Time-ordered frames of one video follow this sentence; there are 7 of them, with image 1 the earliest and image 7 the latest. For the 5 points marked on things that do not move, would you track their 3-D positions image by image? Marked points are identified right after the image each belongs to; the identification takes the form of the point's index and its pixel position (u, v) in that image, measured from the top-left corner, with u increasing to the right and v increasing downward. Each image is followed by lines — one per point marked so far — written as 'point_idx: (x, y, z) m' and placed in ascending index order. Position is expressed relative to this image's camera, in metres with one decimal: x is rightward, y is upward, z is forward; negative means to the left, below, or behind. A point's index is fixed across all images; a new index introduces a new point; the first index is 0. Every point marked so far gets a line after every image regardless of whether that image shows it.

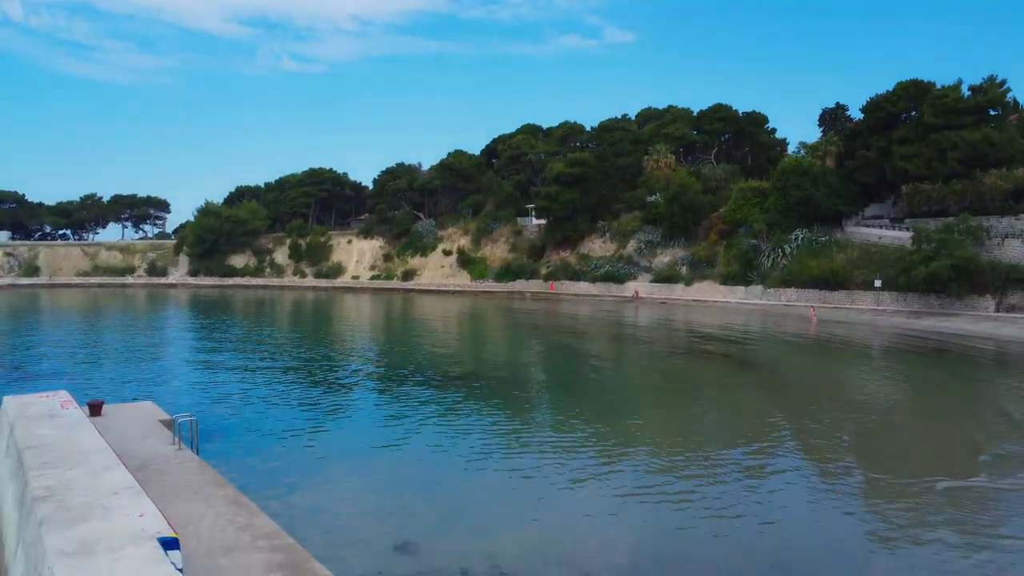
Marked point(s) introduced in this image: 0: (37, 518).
0: (-4.6, -2.2, +7.7) m
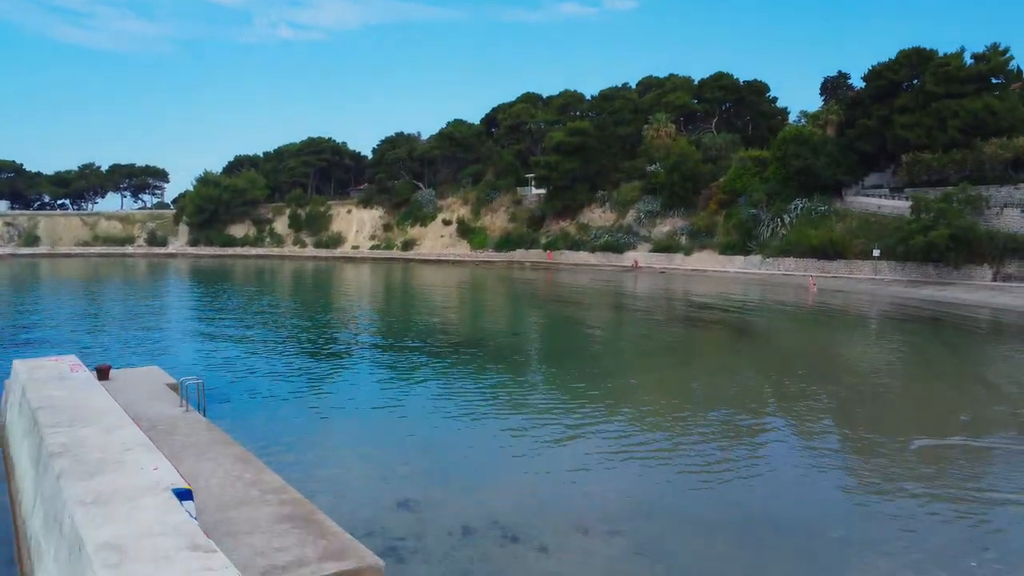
0: (-4.6, -1.8, +8.0) m
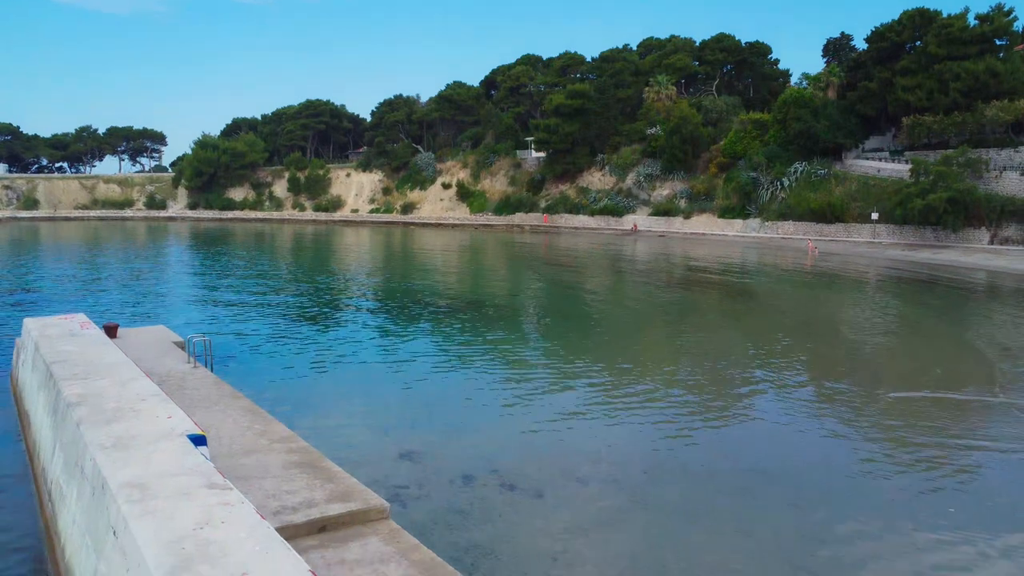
0: (-4.6, -1.4, +8.4) m
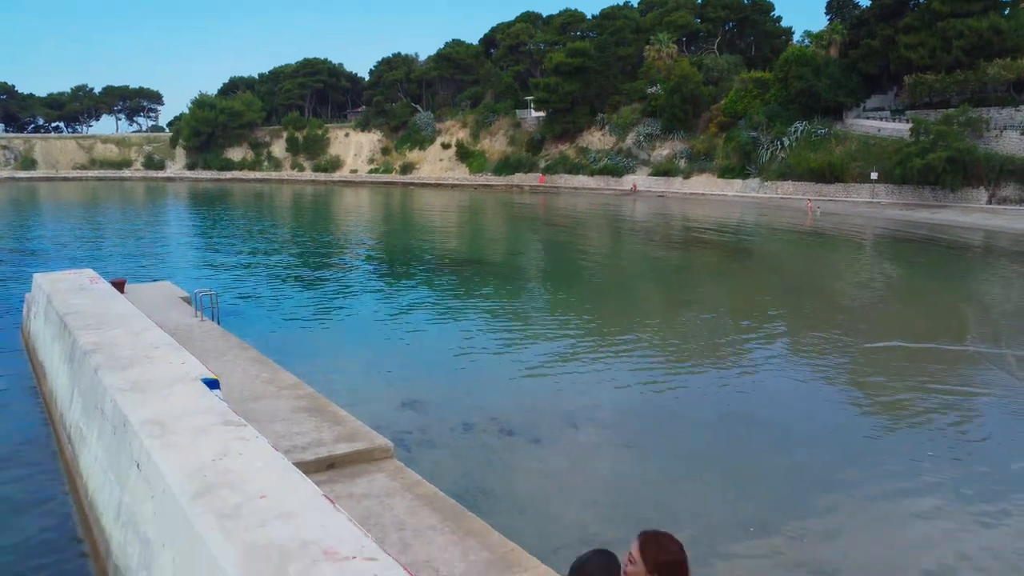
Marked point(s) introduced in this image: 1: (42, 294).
0: (-4.7, -0.9, +8.7) m
1: (-8.0, -0.1, +13.5) m
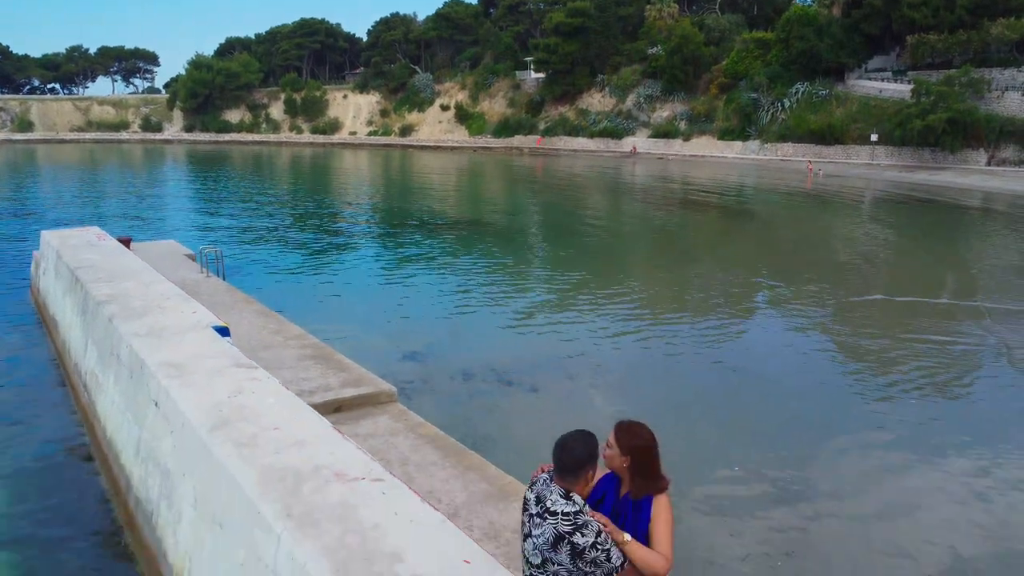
0: (-4.7, -0.3, +9.1) m
1: (-8.0, +0.6, +13.8) m
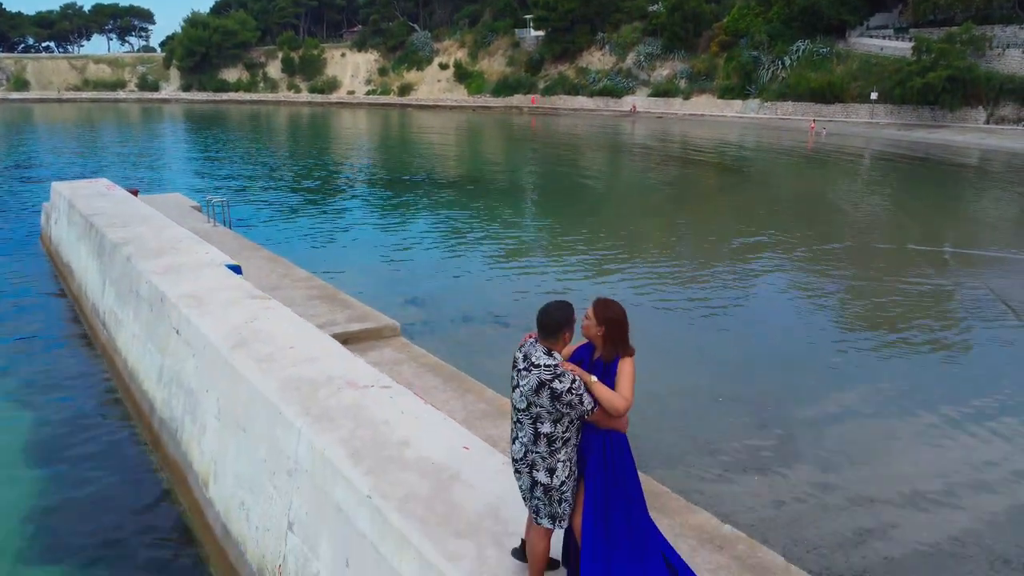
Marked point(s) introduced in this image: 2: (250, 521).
0: (-4.7, +0.4, +9.6) m
1: (-8.1, +1.6, +14.2) m
2: (-1.8, -1.6, +5.3) m
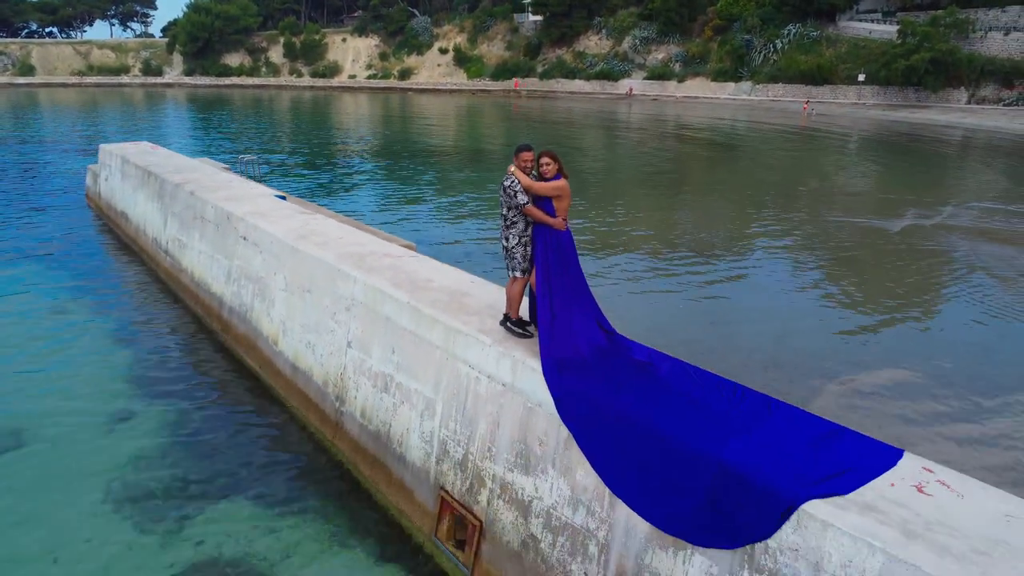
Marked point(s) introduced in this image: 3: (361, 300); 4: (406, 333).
0: (-4.8, +1.4, +11.6) m
1: (-8.2, +2.7, +16.2) m
2: (-1.8, -0.6, +7.4) m
3: (-1.3, -0.1, +6.7) m
4: (-0.8, -0.3, +6.0) m
